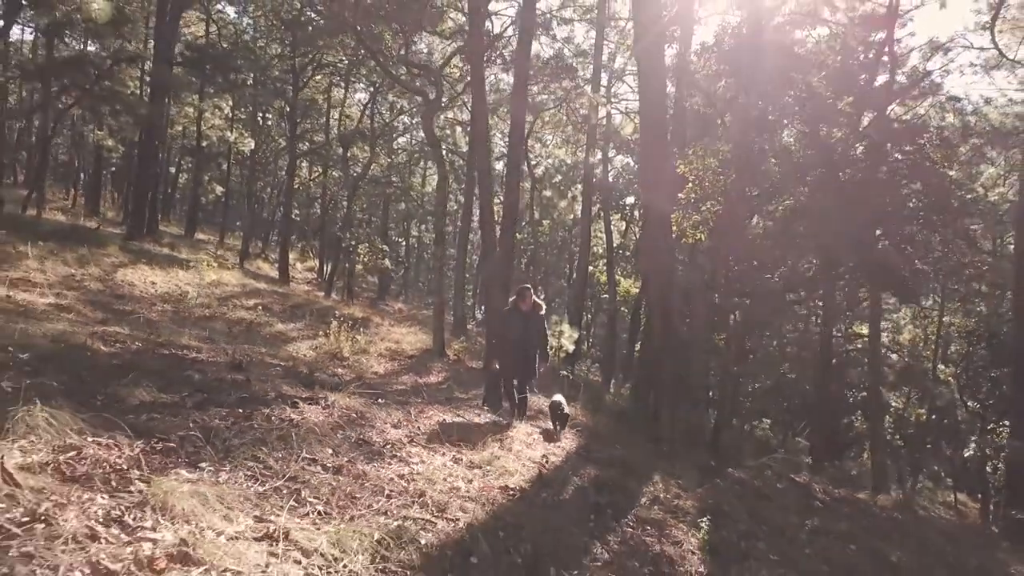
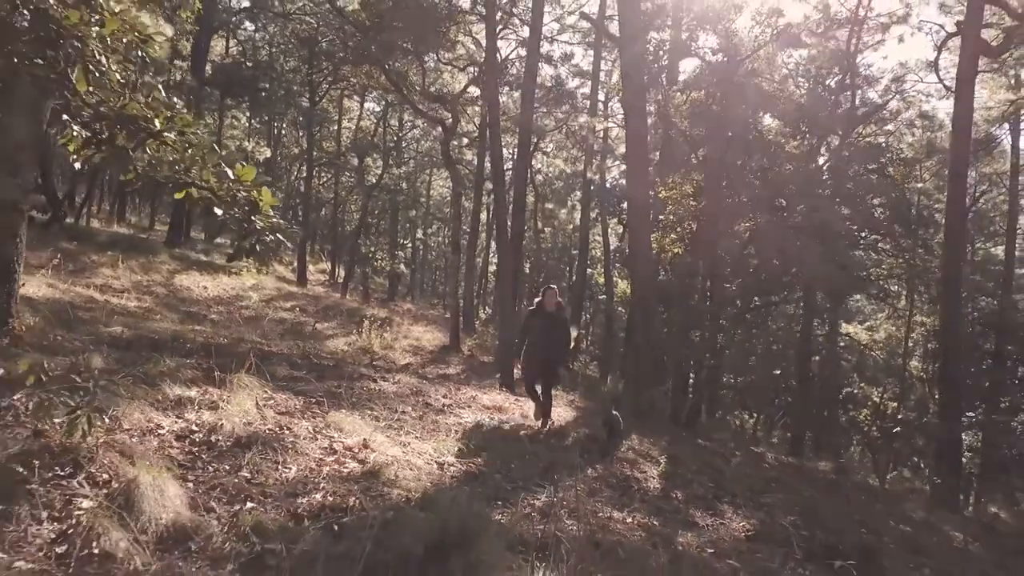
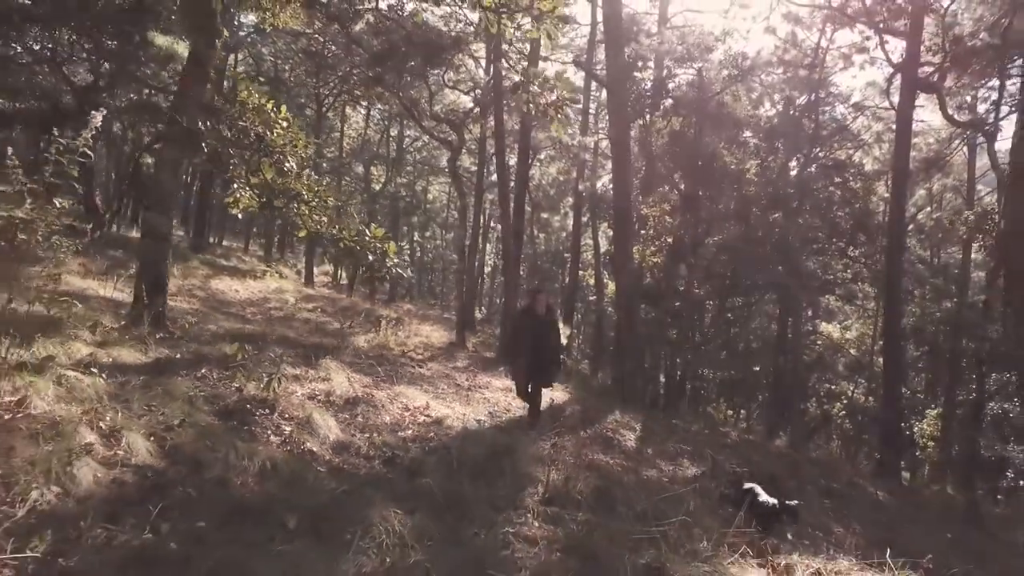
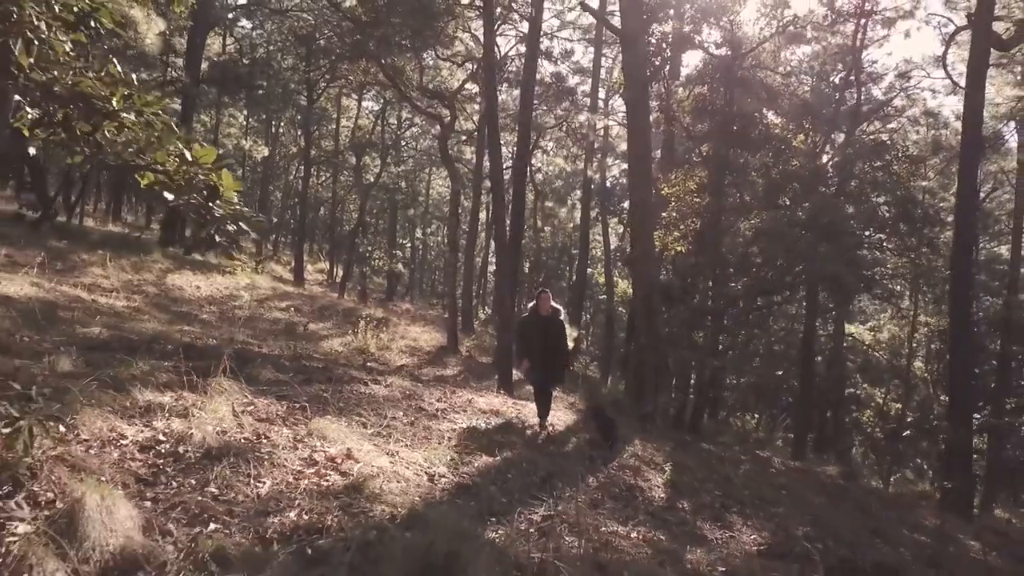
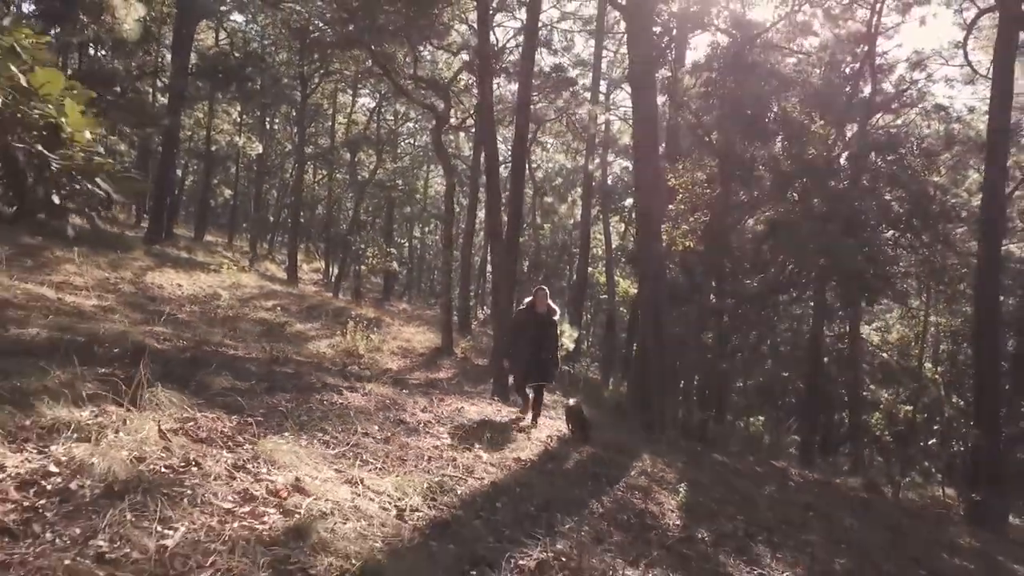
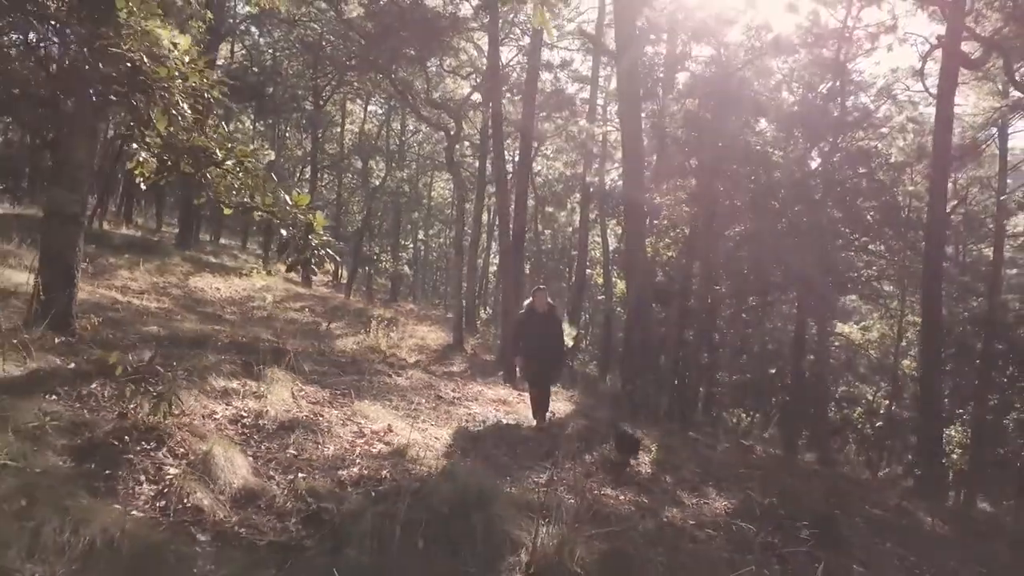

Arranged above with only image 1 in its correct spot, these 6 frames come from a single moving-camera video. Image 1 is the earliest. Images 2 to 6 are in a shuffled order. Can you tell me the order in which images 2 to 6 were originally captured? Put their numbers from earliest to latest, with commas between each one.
5, 4, 2, 6, 3
